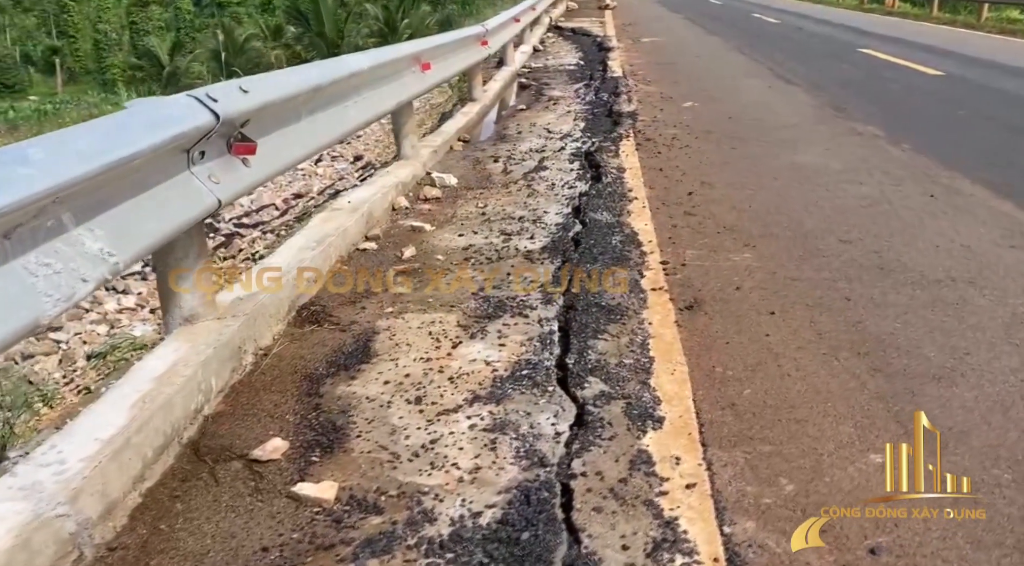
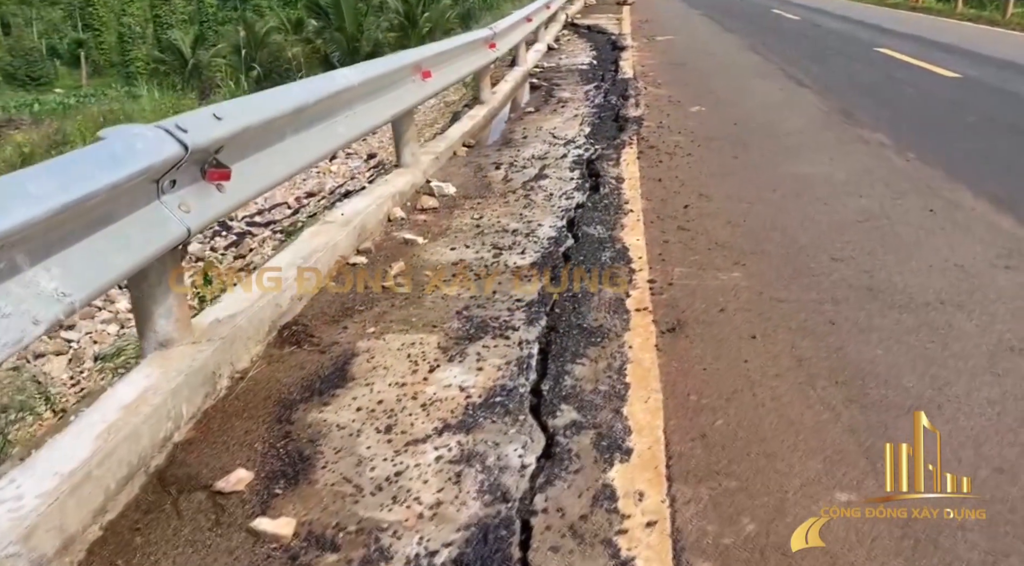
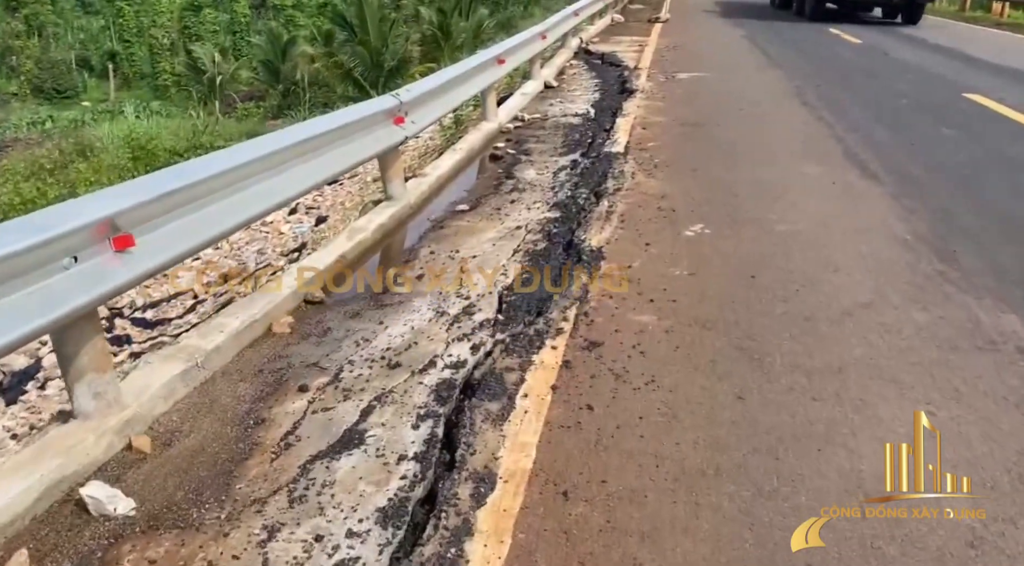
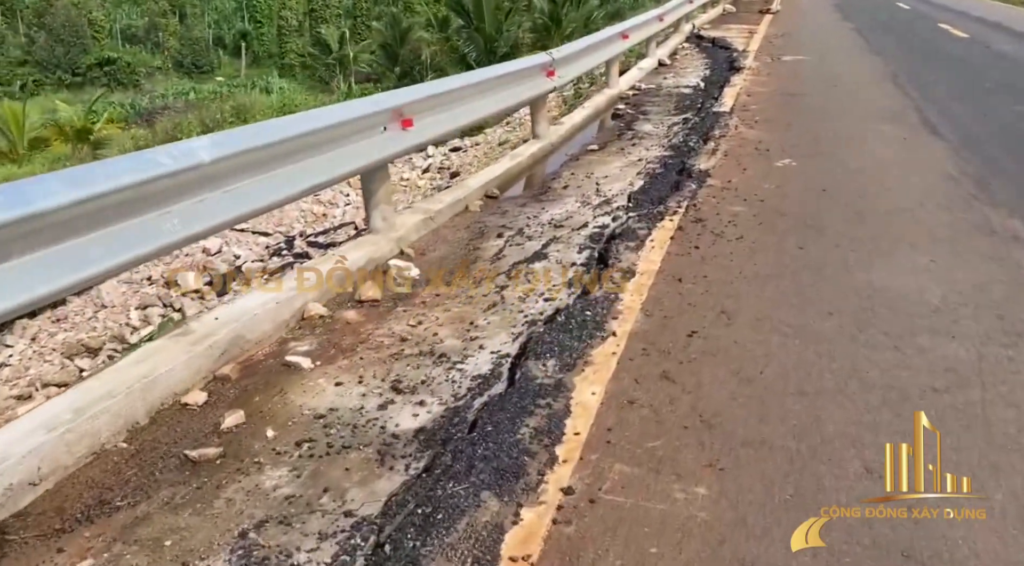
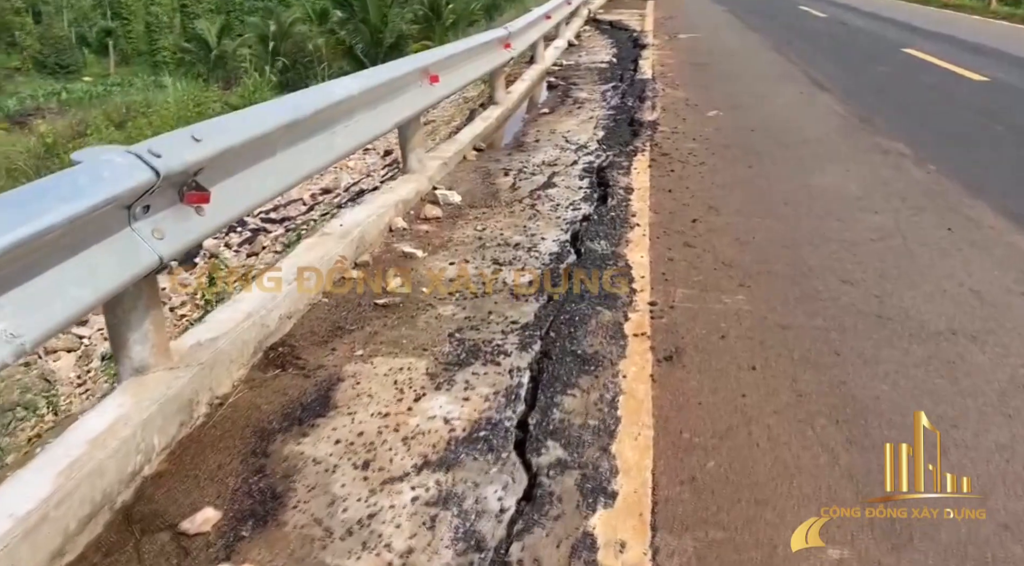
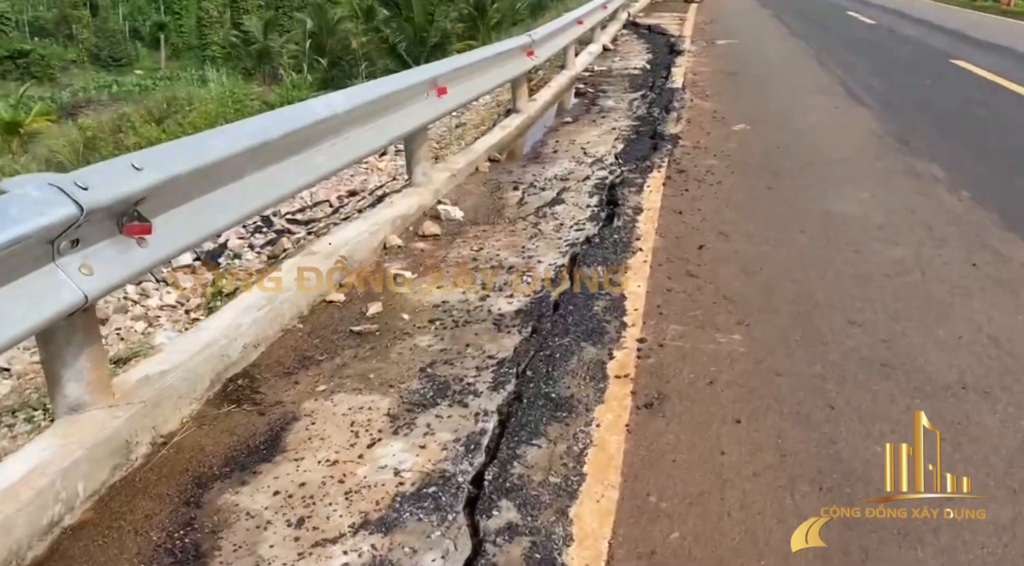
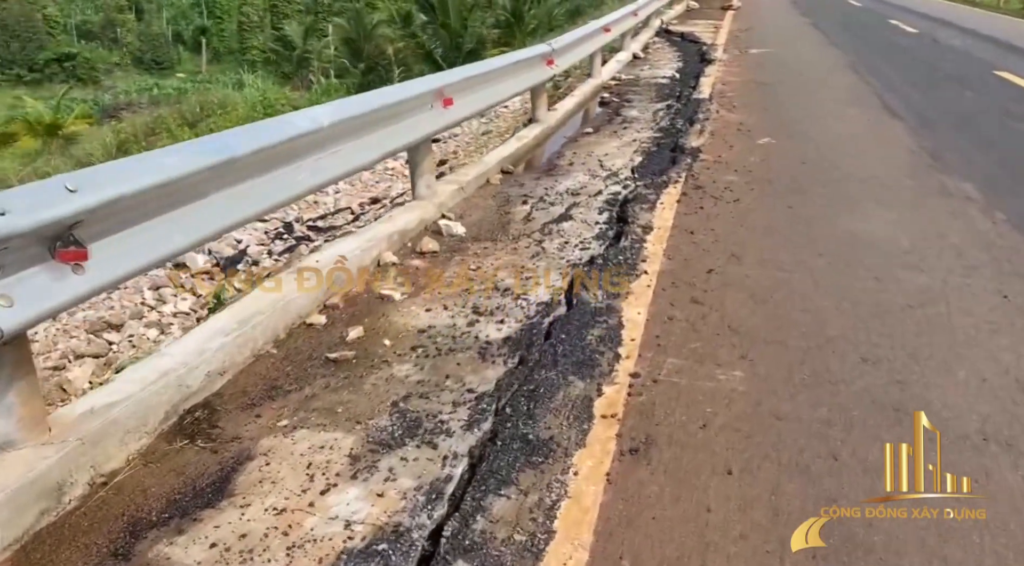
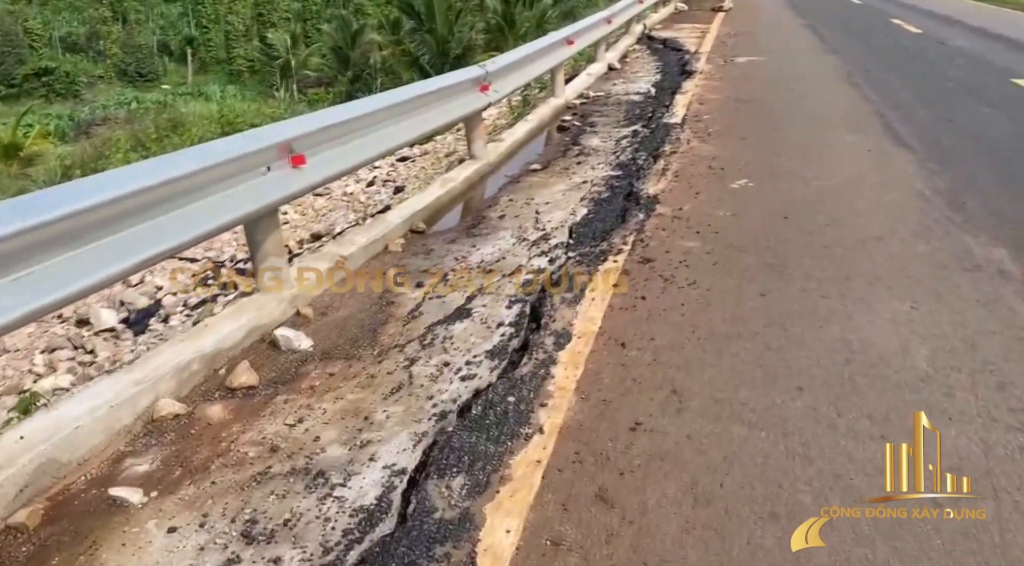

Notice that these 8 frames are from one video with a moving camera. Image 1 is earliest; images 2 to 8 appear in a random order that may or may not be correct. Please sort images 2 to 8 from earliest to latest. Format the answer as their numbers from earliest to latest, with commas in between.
2, 5, 6, 7, 4, 8, 3
